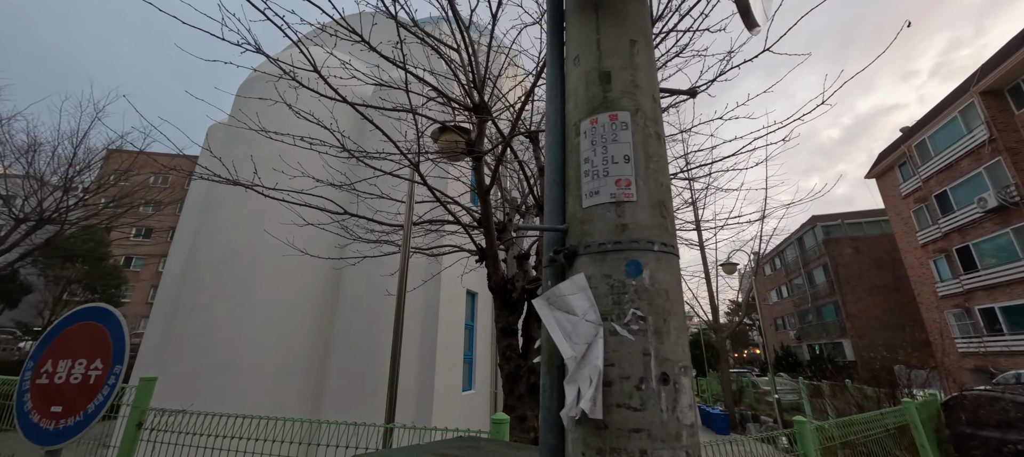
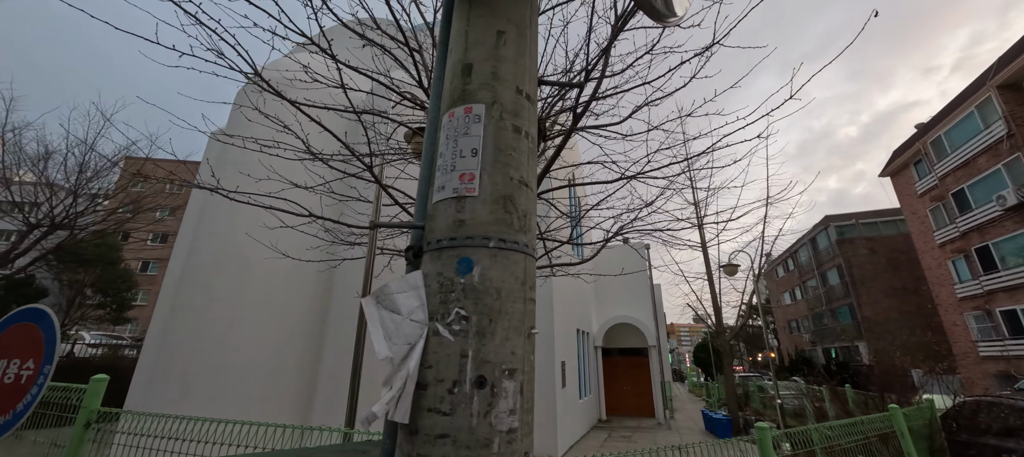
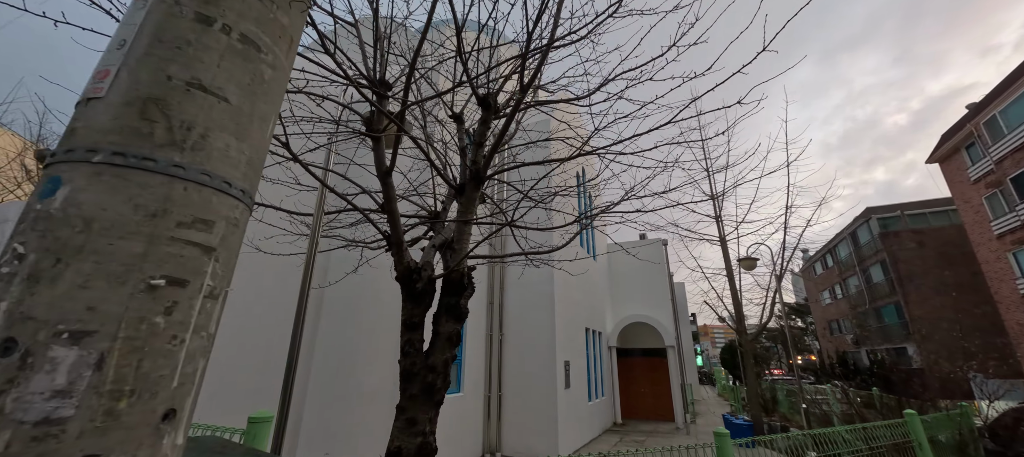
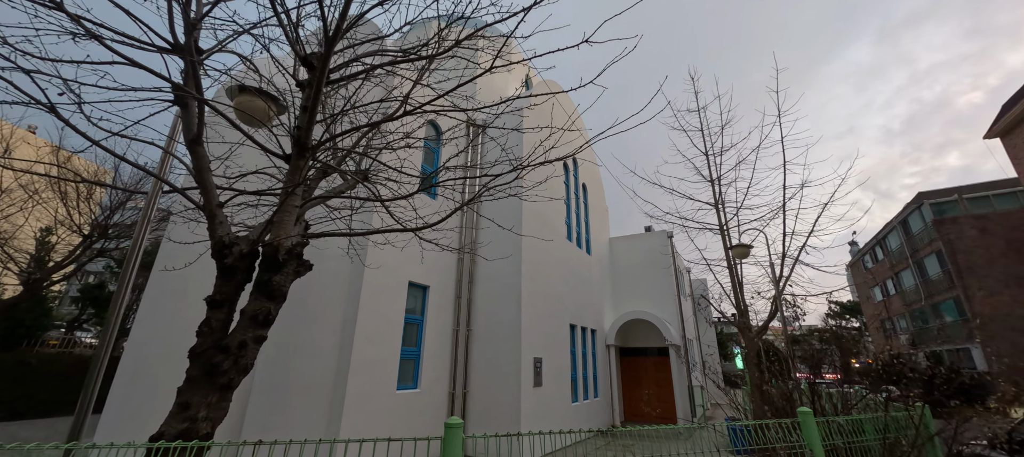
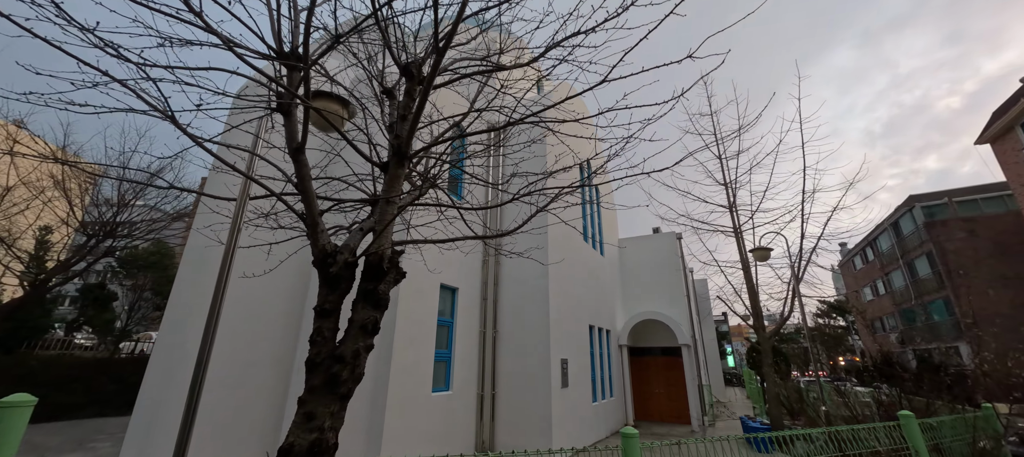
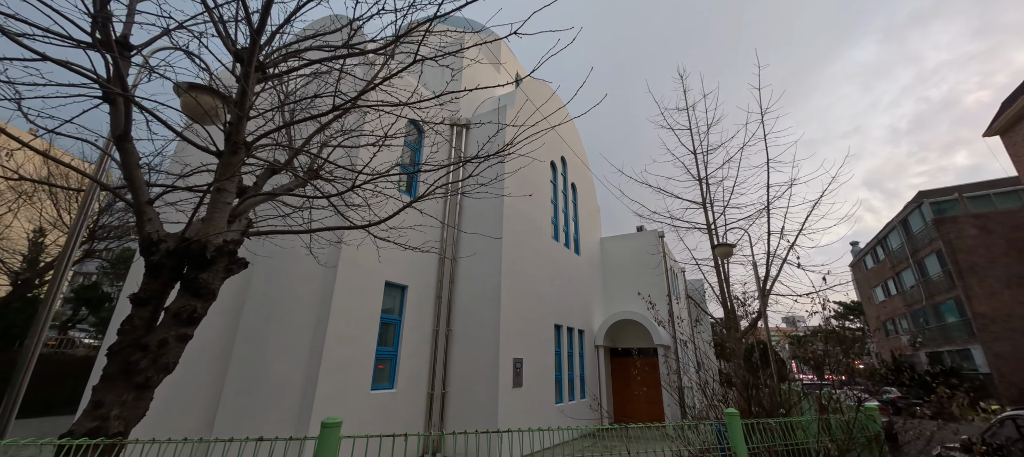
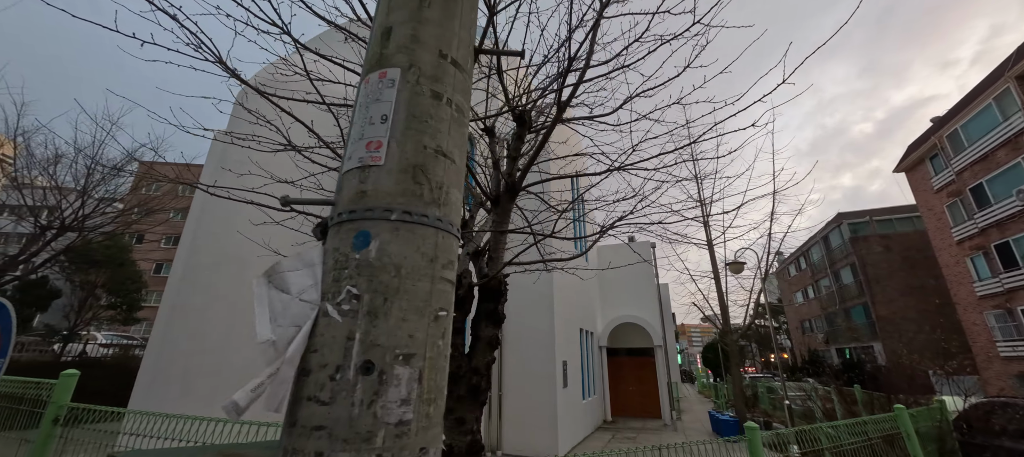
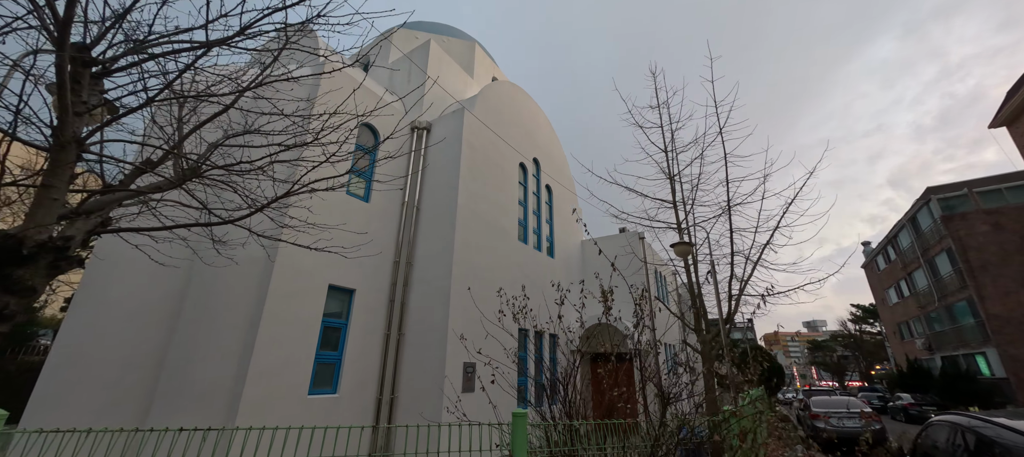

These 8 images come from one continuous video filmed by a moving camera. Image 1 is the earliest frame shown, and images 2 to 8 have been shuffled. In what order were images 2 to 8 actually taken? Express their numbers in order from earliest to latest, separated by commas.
2, 7, 3, 5, 4, 6, 8
